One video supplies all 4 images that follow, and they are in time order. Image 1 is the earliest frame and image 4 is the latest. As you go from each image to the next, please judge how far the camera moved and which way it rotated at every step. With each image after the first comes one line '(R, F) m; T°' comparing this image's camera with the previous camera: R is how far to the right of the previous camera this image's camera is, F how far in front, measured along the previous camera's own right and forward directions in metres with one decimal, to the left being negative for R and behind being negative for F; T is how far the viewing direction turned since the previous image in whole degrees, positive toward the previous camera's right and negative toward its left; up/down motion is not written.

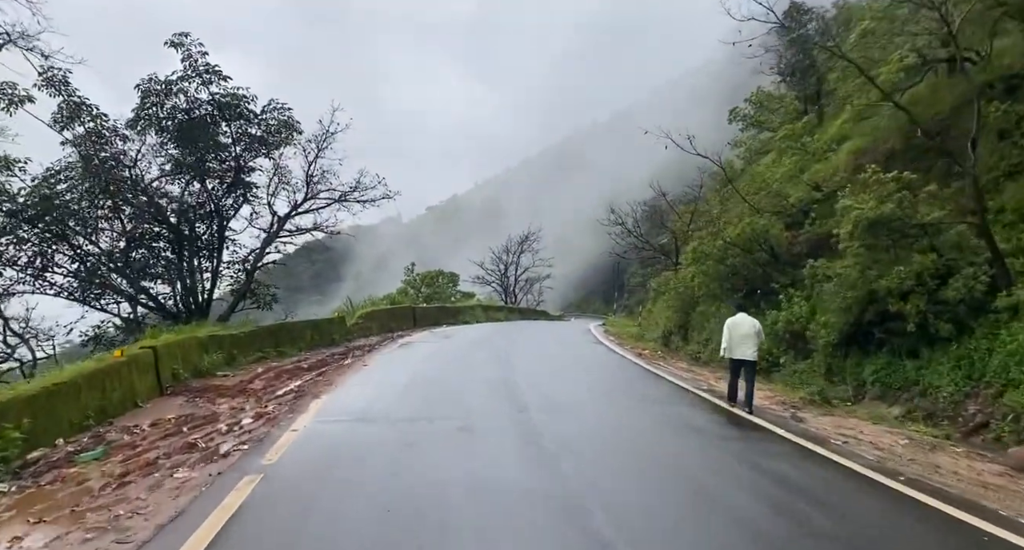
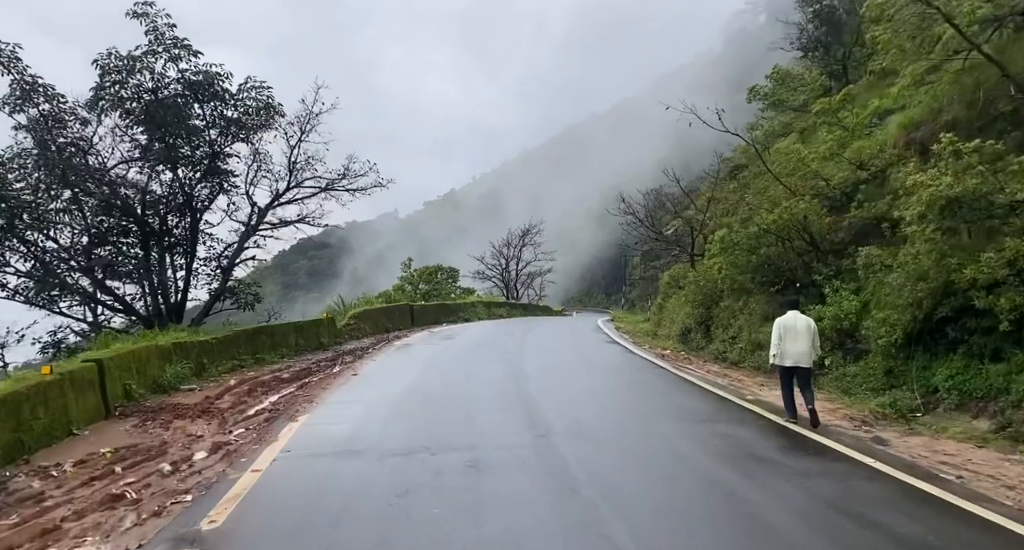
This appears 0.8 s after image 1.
(-0.2, +1.7) m; 0°
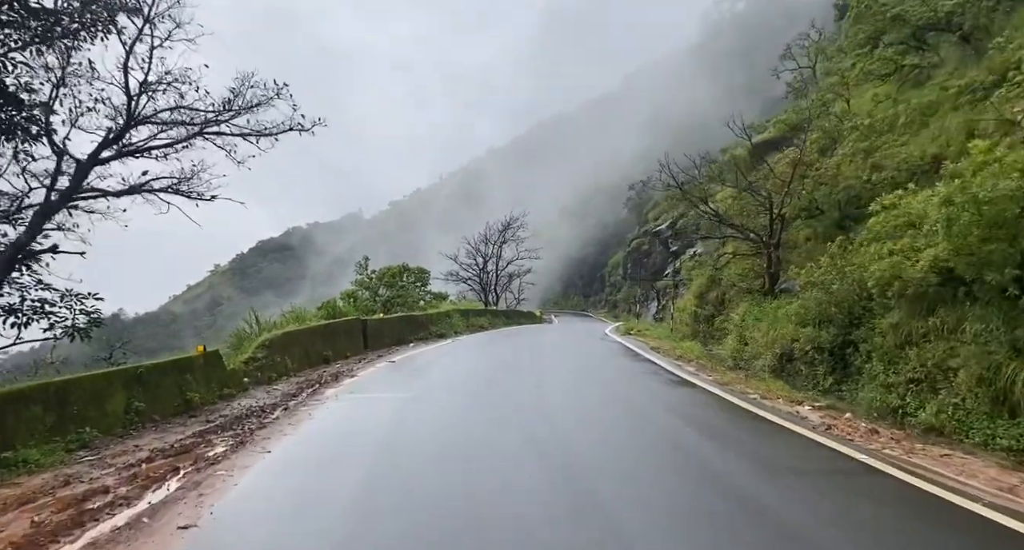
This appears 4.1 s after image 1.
(-0.7, +7.1) m; +3°
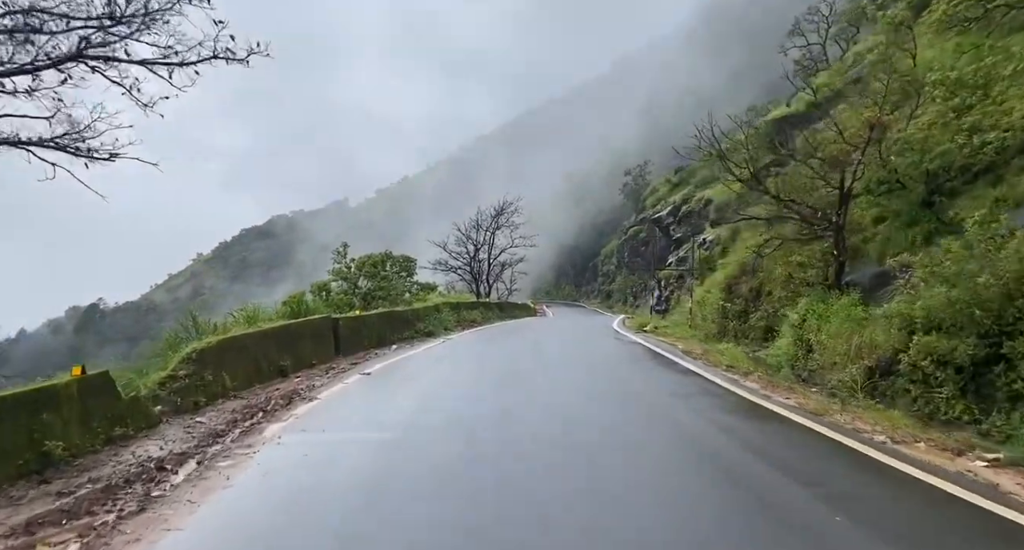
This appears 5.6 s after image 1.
(-0.4, +3.1) m; +1°
